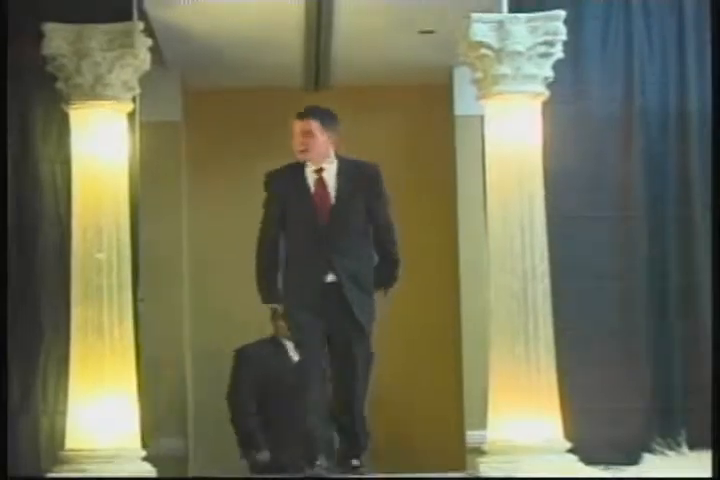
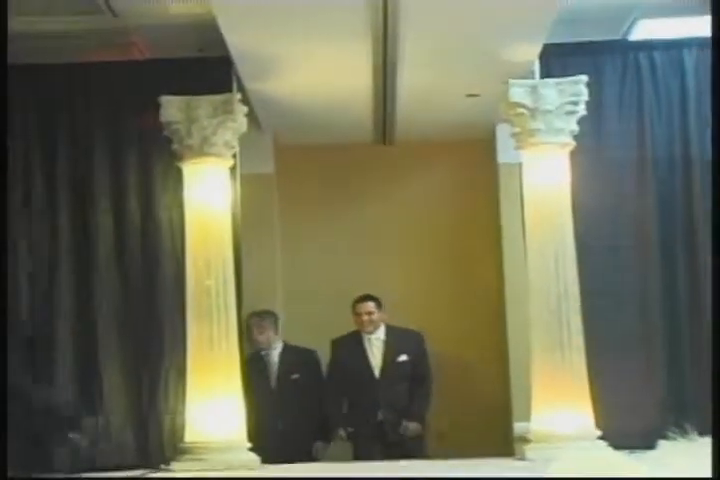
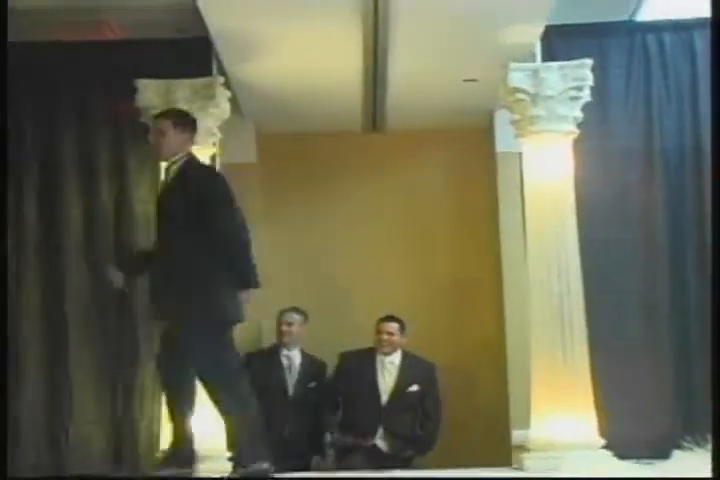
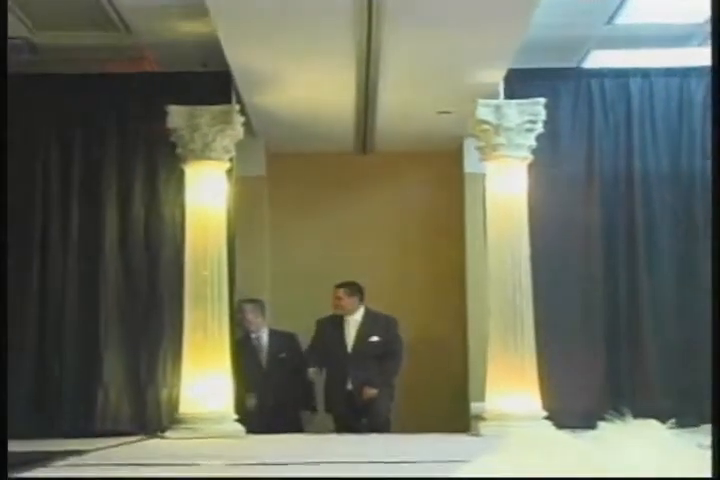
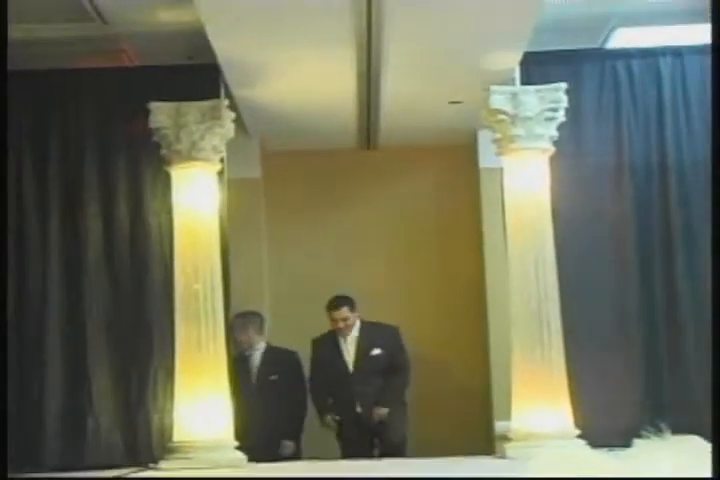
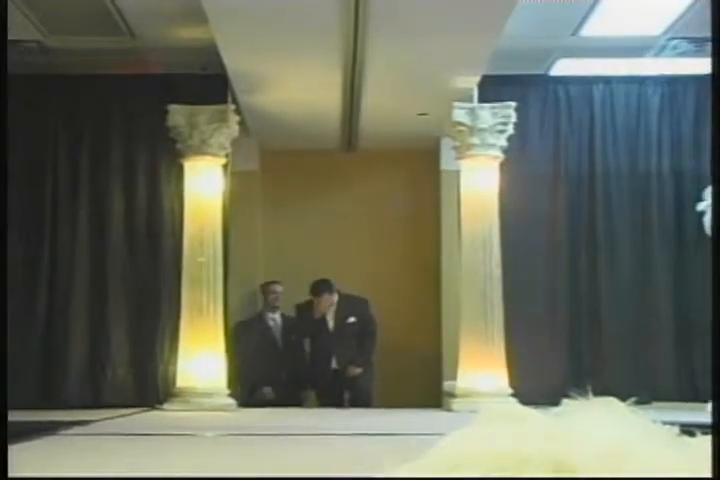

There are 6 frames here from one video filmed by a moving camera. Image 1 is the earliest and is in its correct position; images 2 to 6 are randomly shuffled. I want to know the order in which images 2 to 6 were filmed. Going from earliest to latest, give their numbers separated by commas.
3, 2, 5, 4, 6
